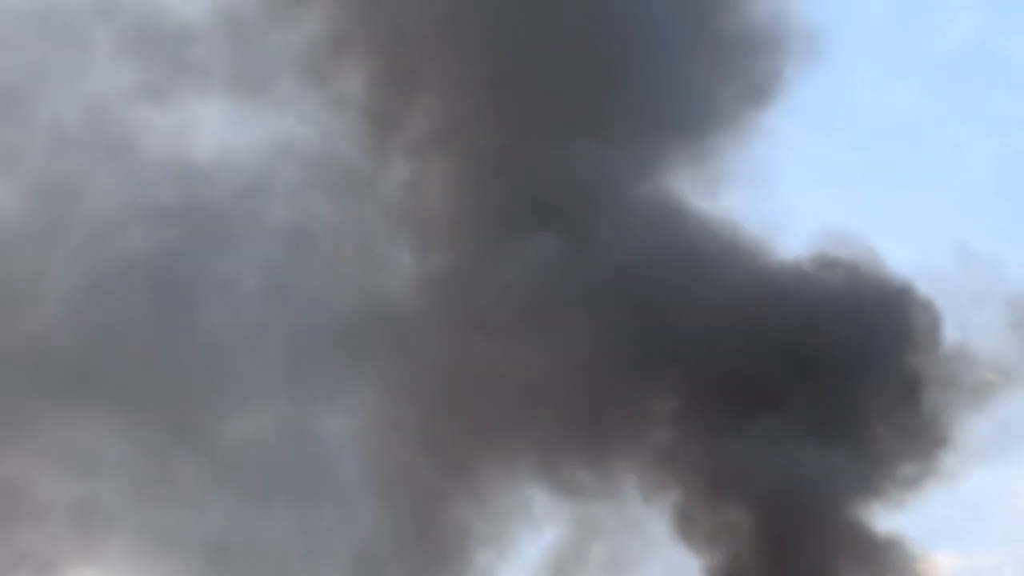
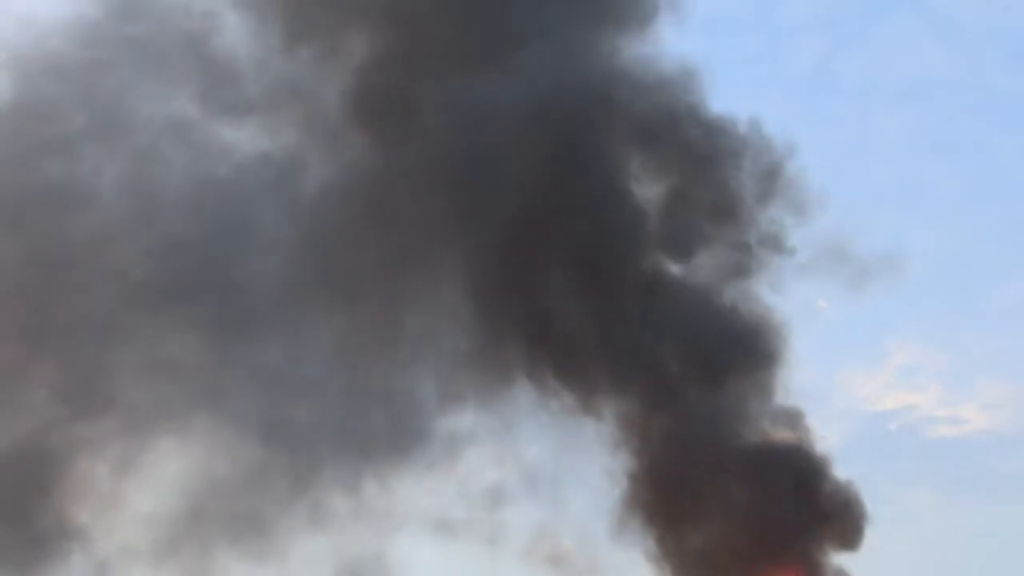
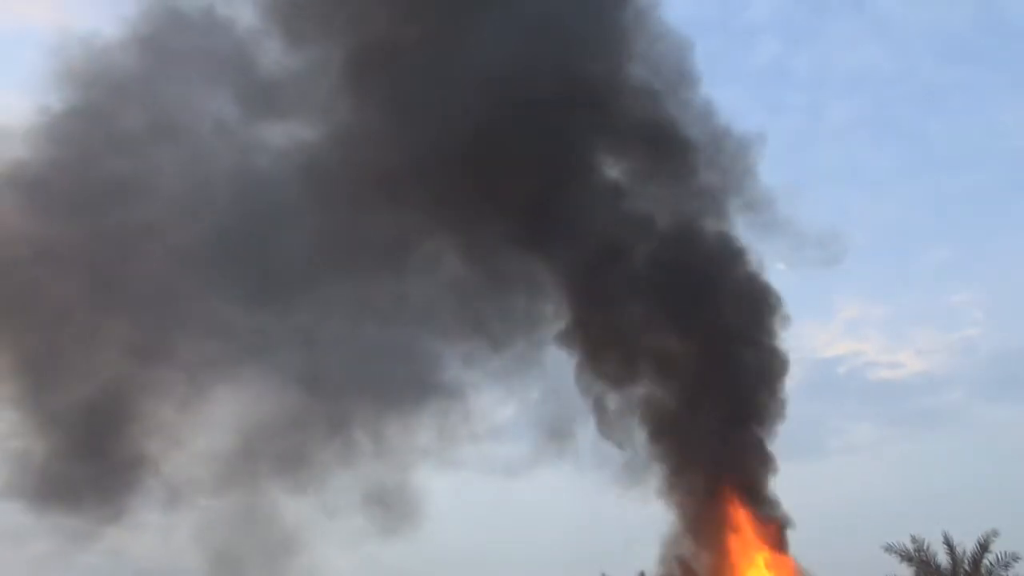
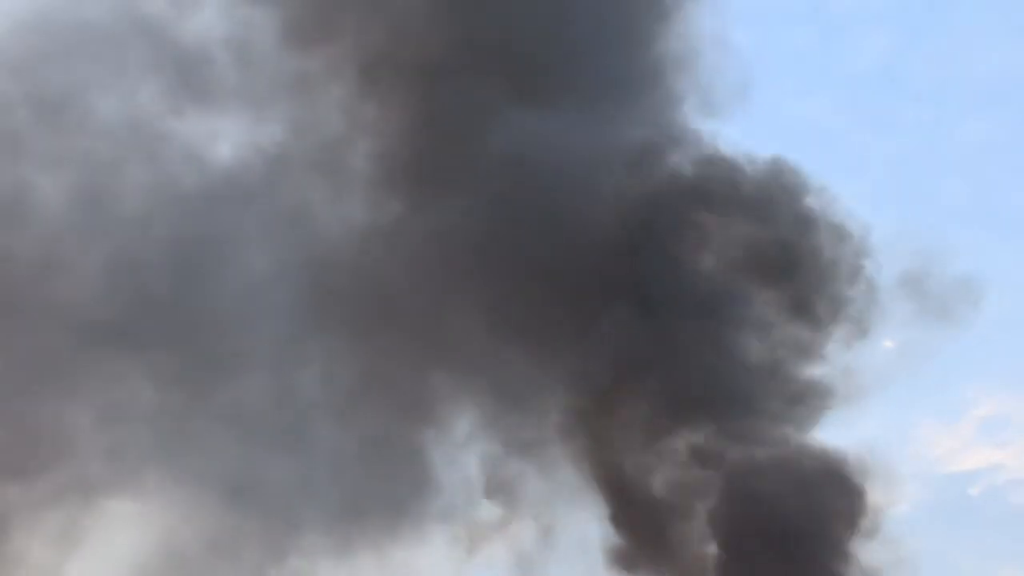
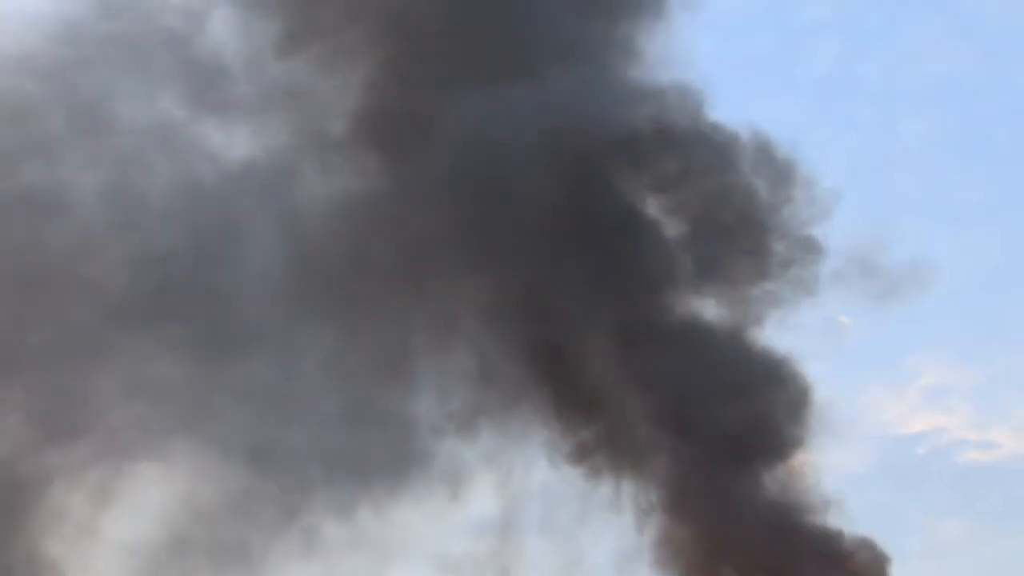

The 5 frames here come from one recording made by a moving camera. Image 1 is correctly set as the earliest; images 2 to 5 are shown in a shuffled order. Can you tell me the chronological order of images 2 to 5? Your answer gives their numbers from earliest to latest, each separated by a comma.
4, 5, 2, 3
